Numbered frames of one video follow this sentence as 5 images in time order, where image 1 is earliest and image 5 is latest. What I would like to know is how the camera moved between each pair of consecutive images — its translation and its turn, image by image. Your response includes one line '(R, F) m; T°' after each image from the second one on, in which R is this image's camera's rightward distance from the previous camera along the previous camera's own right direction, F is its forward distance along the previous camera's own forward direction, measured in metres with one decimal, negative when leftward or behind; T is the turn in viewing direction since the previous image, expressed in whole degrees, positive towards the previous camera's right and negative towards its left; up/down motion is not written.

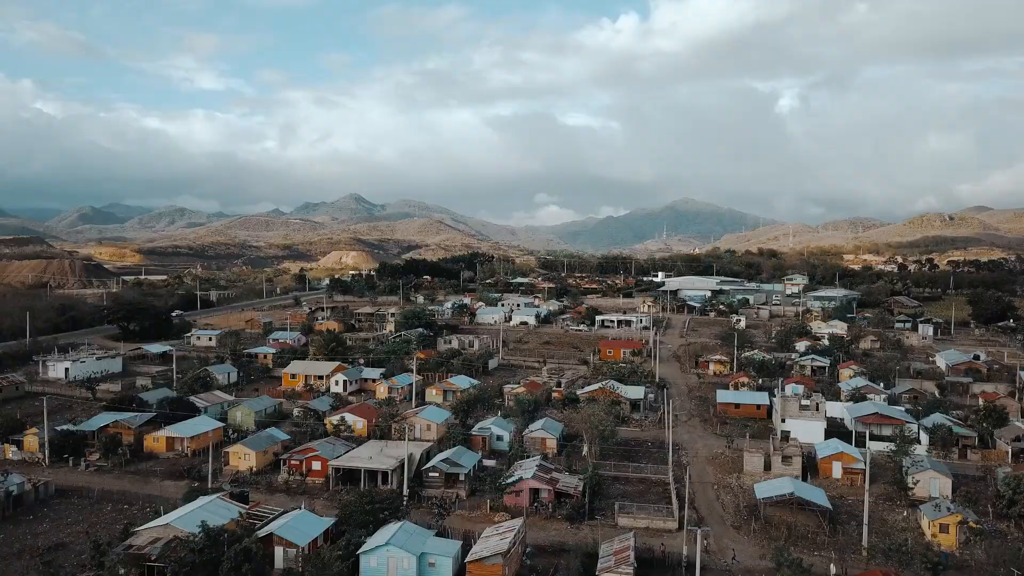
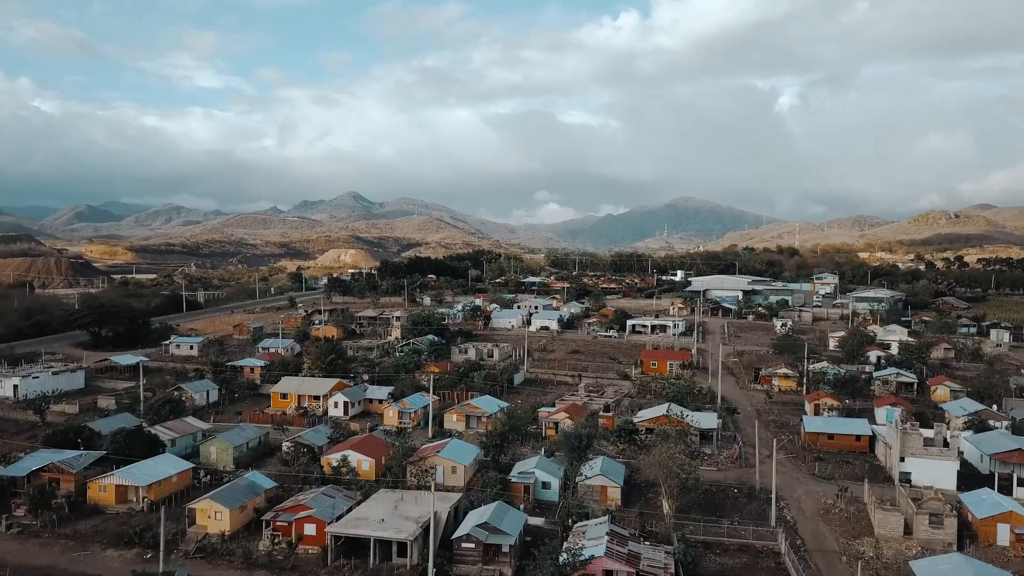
(-1.6, +6.2) m; 0°
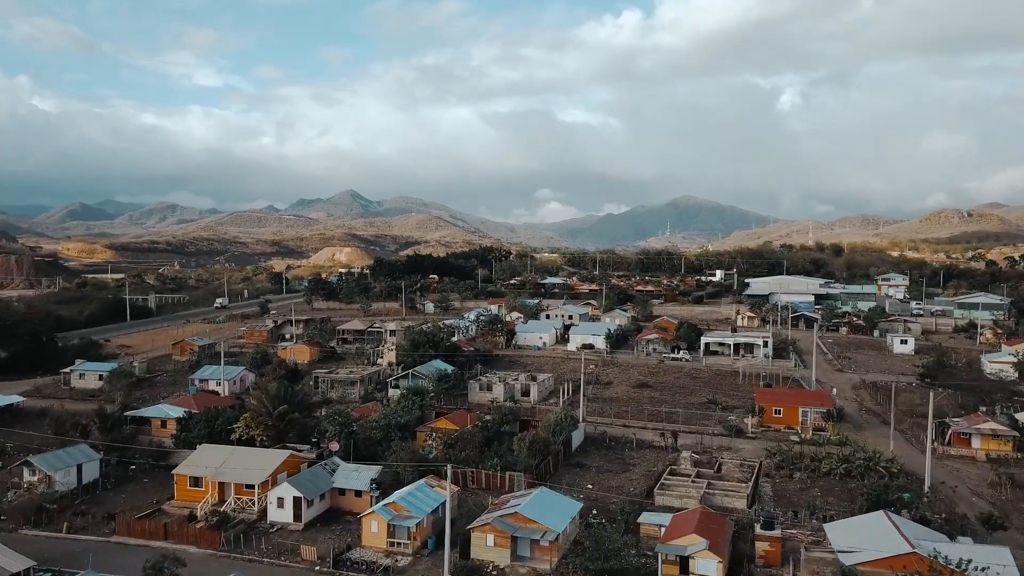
(-1.8, +12.8) m; 0°
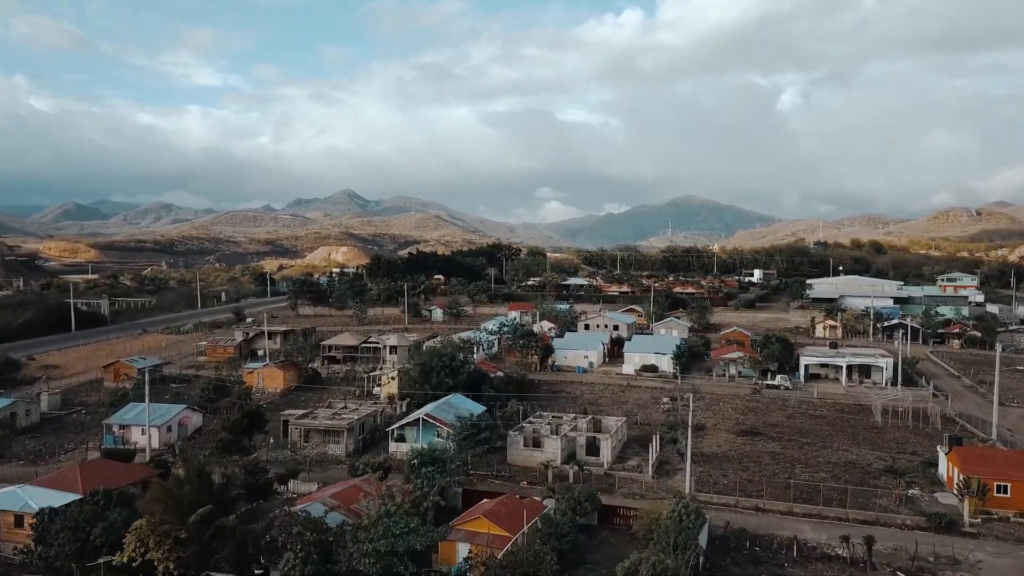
(-1.7, +9.1) m; 0°
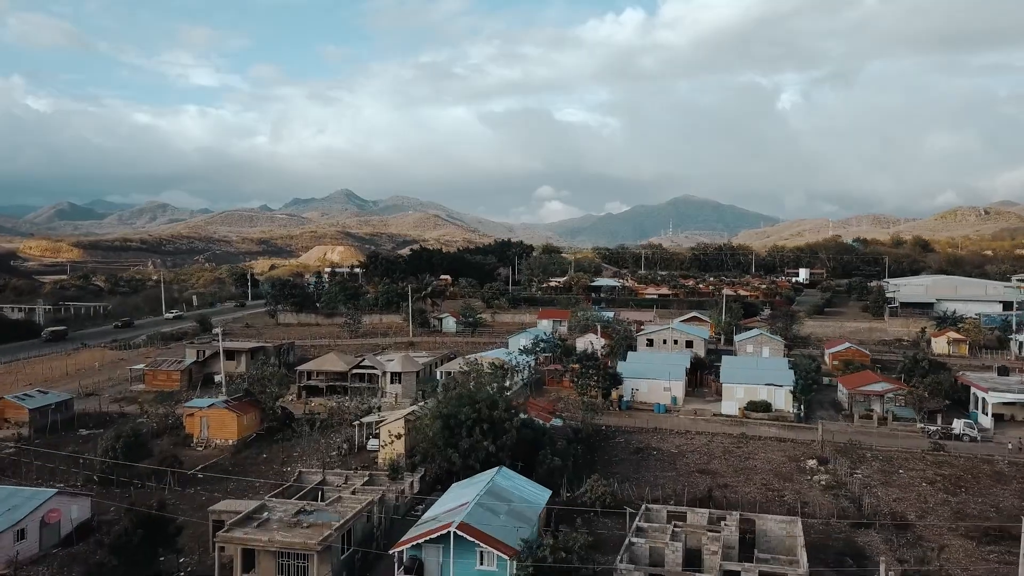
(-1.6, +8.7) m; 0°
